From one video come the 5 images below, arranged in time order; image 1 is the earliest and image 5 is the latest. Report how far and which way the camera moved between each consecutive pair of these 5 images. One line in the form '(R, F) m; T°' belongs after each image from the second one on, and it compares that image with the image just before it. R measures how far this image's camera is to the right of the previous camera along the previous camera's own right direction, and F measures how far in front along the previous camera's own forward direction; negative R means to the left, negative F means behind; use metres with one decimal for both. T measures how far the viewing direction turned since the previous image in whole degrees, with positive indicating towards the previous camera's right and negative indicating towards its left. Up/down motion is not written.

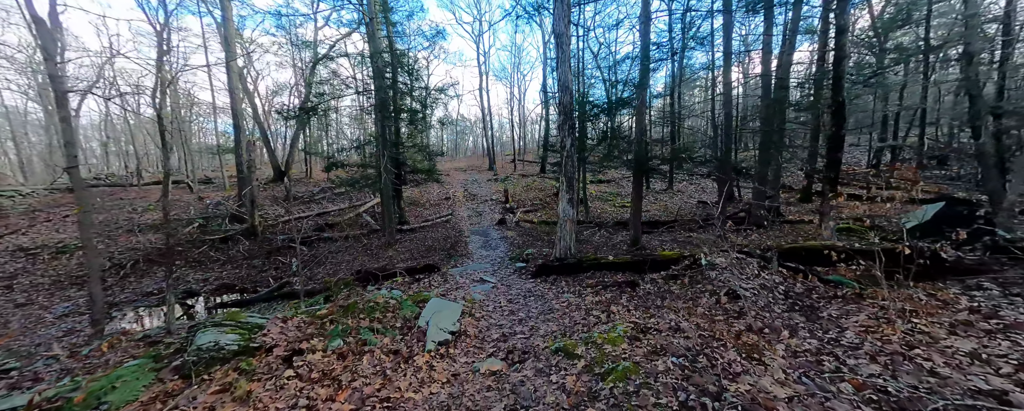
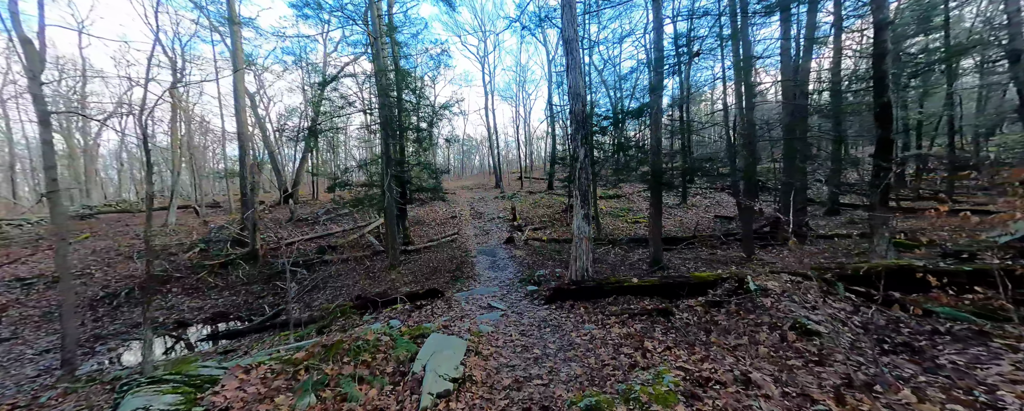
(0.0, +0.5) m; -1°
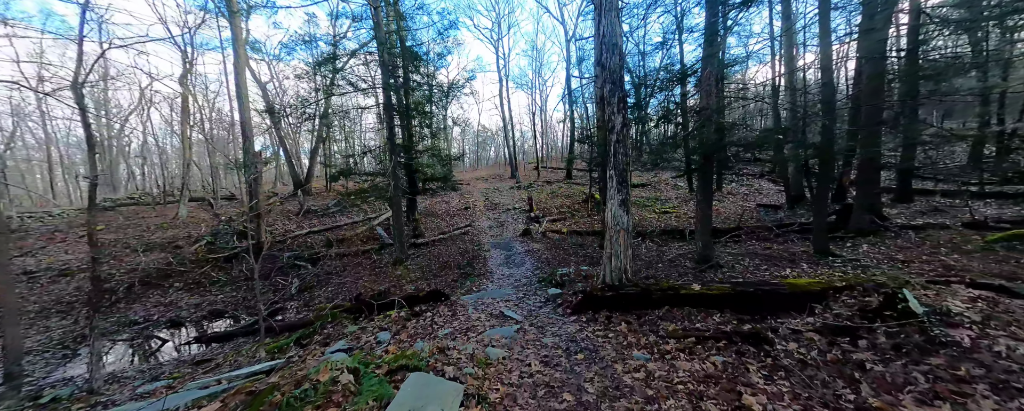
(0.0, +1.2) m; -3°
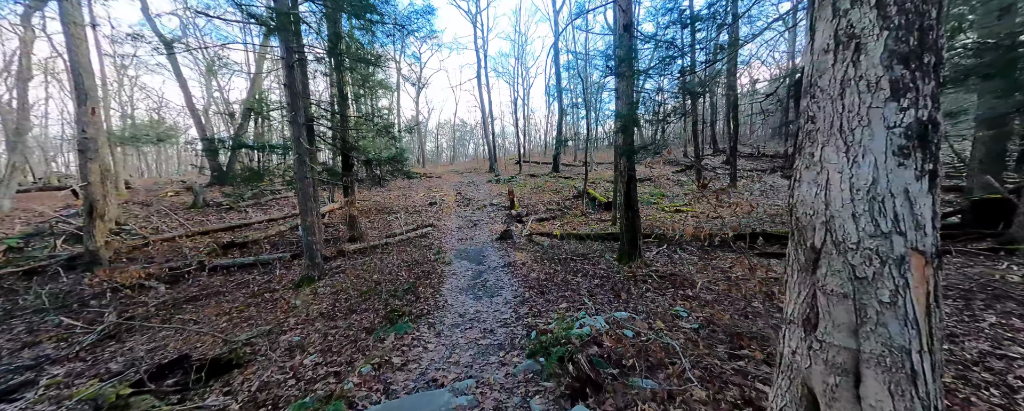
(+0.2, +3.6) m; +4°
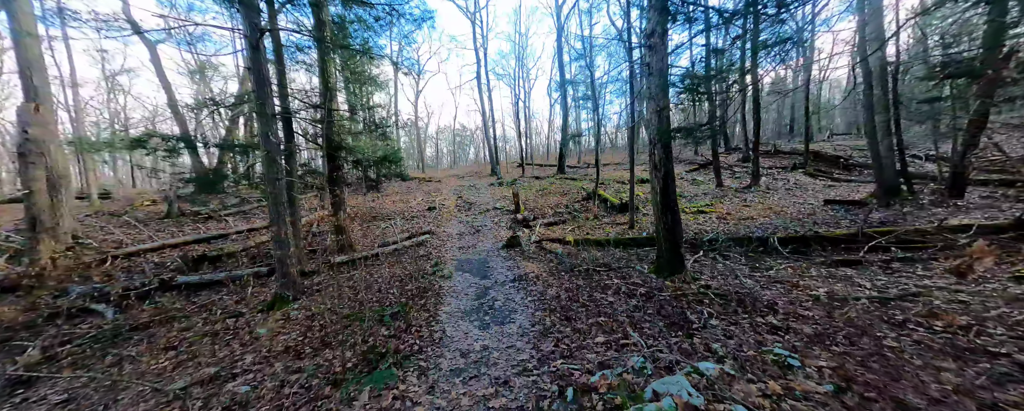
(-0.1, +1.1) m; 0°
